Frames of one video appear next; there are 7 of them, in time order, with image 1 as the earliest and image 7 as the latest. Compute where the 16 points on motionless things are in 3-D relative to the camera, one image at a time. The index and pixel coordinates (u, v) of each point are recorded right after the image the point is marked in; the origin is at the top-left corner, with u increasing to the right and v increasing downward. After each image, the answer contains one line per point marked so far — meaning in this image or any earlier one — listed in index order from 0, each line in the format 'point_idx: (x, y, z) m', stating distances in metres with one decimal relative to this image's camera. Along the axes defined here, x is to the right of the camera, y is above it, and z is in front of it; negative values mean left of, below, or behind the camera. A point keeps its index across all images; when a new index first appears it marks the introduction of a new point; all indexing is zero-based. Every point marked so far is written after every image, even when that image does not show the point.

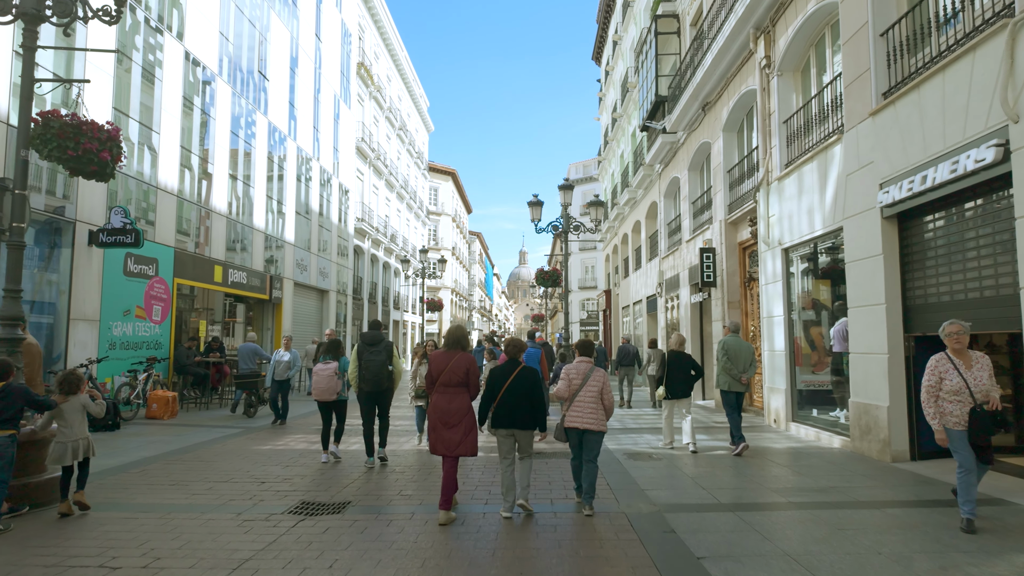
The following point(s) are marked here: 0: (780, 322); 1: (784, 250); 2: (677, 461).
0: (+4.9, -0.6, +11.0) m
1: (+4.9, +0.7, +10.9) m
2: (+2.2, -2.3, +8.1) m
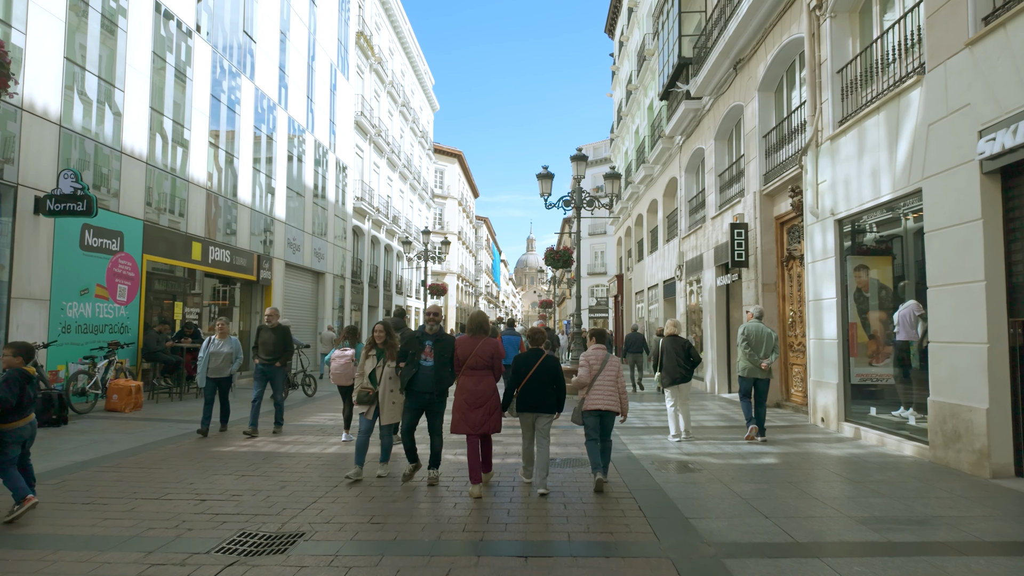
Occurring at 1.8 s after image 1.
0: (+5.0, -0.3, +9.5) m
1: (+5.1, +1.1, +9.3) m
2: (+2.3, -2.0, +6.7) m
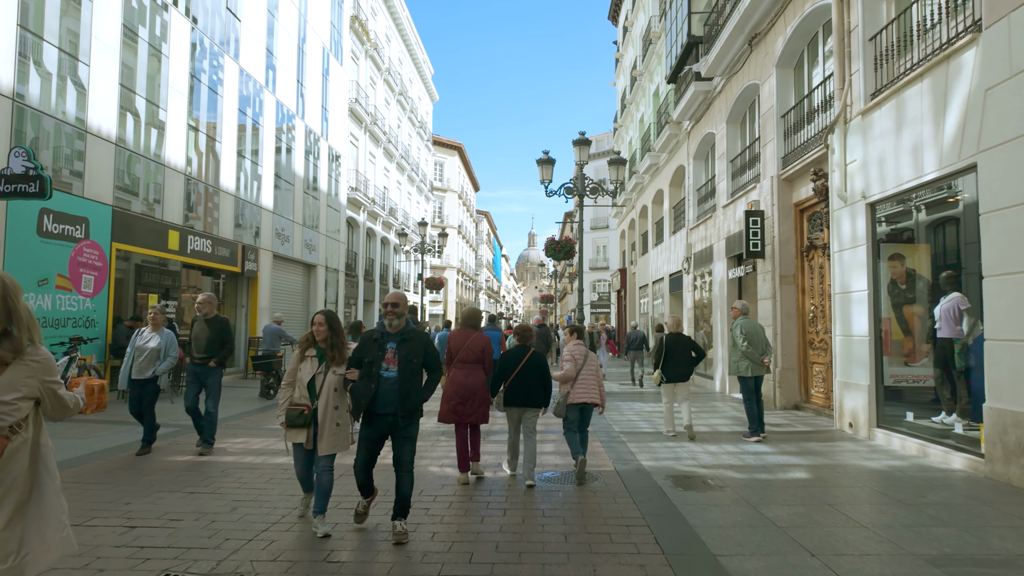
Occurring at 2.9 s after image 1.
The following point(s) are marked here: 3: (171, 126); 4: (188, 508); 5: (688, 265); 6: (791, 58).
0: (+5.0, -0.2, +8.5) m
1: (+5.0, +1.2, +8.4) m
2: (+2.2, -1.9, +5.8) m
3: (-7.8, +3.7, +13.7) m
4: (-2.7, -1.9, +5.1) m
5: (+5.1, +0.7, +17.5) m
6: (+5.3, +4.4, +11.5) m
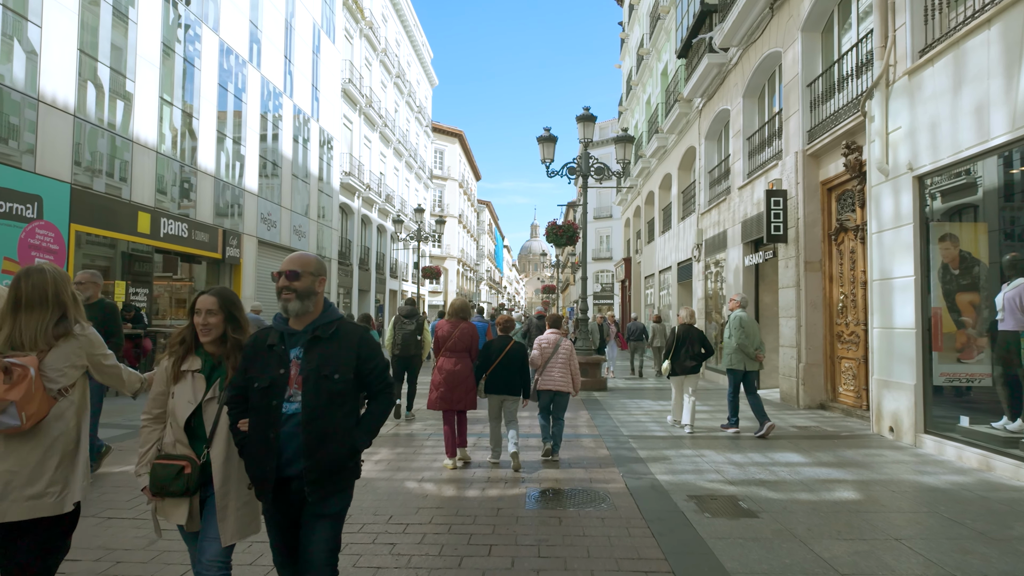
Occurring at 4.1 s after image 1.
0: (+4.9, 0.0, +7.5) m
1: (+4.9, +1.4, +7.3) m
2: (+2.1, -1.8, +4.7) m
3: (-7.8, +4.0, +12.6) m
4: (-2.8, -1.7, +4.1) m
5: (+5.1, +1.0, +16.4) m
6: (+5.3, +4.6, +10.3) m
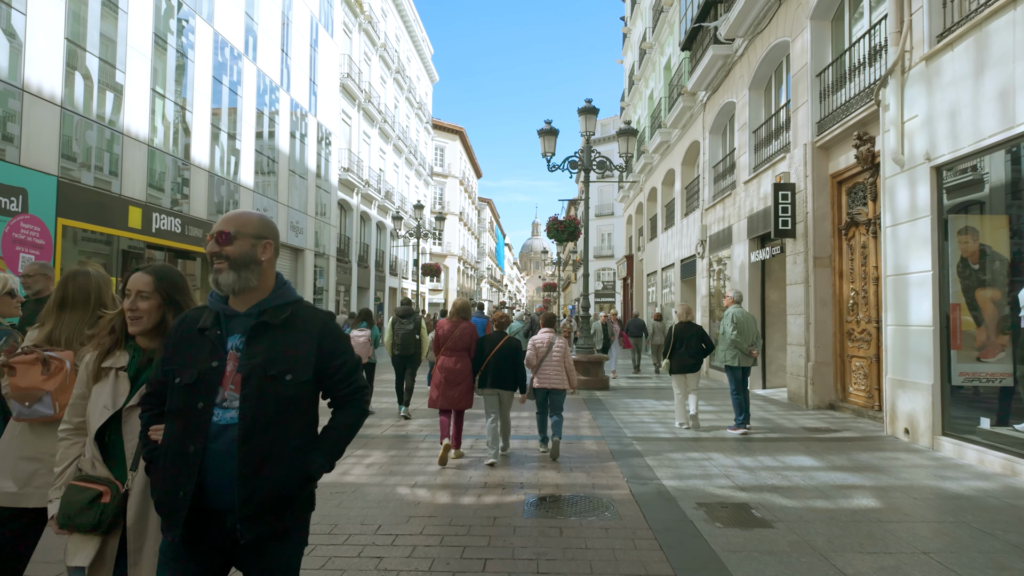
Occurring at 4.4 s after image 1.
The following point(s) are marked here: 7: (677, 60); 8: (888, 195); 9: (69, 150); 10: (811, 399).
0: (+4.9, +0.1, +7.2) m
1: (+4.9, +1.4, +7.0) m
2: (+2.1, -1.7, +4.4) m
3: (-7.8, +4.0, +12.3) m
4: (-2.8, -1.7, +3.8) m
5: (+5.1, +1.1, +16.1) m
6: (+5.3, +4.7, +10.0) m
7: (+5.2, +7.2, +18.9) m
8: (+4.9, +1.2, +7.8) m
9: (-7.9, +2.5, +10.7) m
10: (+4.9, -1.8, +9.9) m
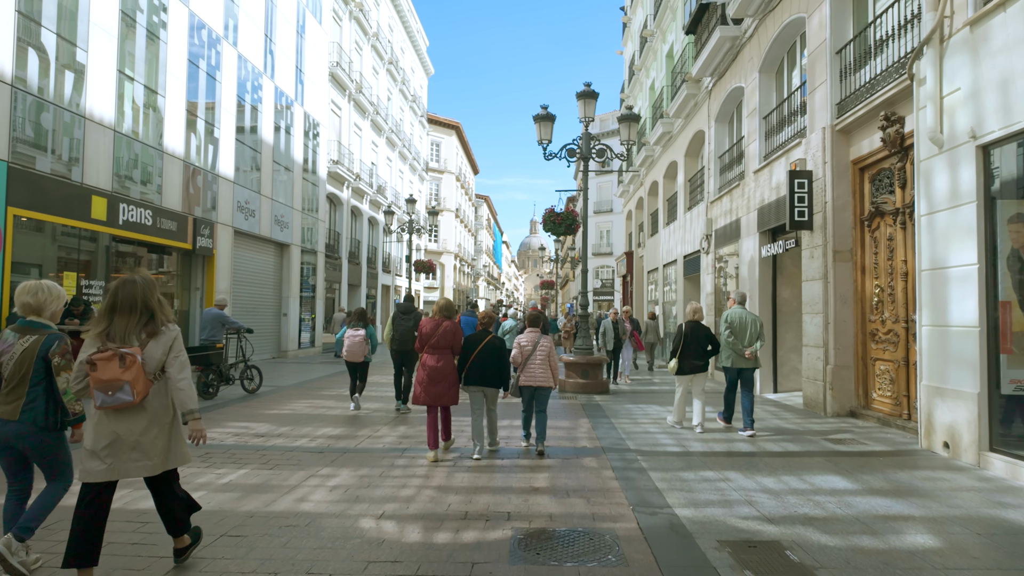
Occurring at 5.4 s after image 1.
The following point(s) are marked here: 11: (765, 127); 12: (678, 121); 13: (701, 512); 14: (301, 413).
0: (+4.8, +0.1, +6.3) m
1: (+4.8, +1.5, +6.2) m
2: (+2.0, -1.7, +3.6) m
3: (-7.9, +4.1, +11.4) m
4: (-2.9, -1.6, +2.9) m
5: (+5.0, +1.1, +15.3) m
6: (+5.2, +4.7, +9.2) m
7: (+5.1, +7.3, +18.1) m
8: (+4.8, +1.3, +7.0) m
9: (-8.0, +2.5, +9.8) m
10: (+4.8, -1.8, +9.1) m
11: (+5.1, +3.2, +12.1) m
12: (+5.2, +5.2, +18.6) m
13: (+1.5, -1.7, +4.7) m
14: (-3.3, -1.9, +9.3) m
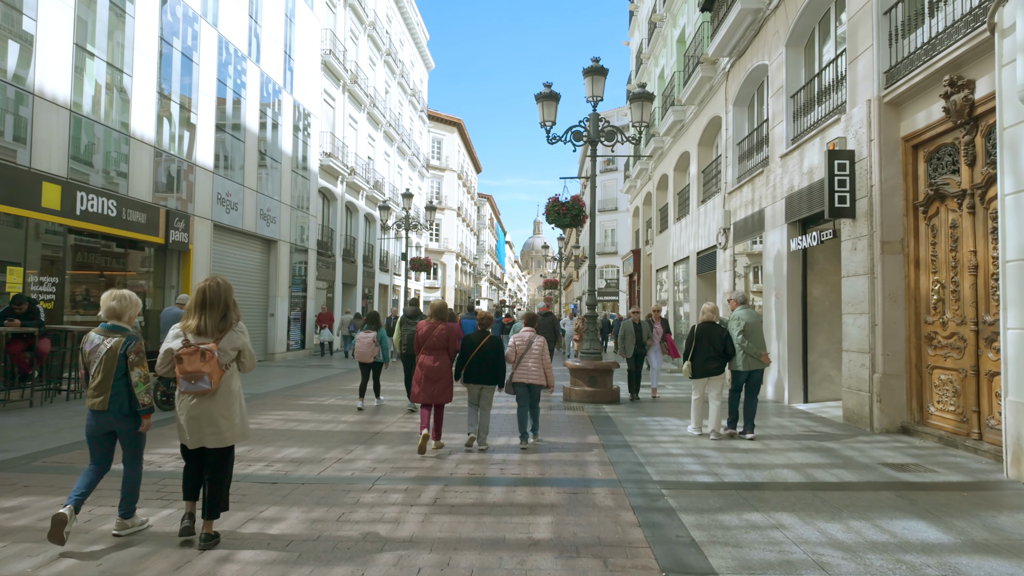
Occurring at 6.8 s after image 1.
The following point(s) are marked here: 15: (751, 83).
0: (+4.7, +0.1, +5.1) m
1: (+4.8, +1.5, +4.9) m
2: (+1.9, -1.6, +2.4) m
3: (-8.0, +4.2, +10.3) m
4: (-3.0, -1.6, +1.7) m
5: (+5.0, +1.2, +14.0) m
6: (+5.1, +4.8, +7.9) m
7: (+5.1, +7.3, +16.8) m
8: (+4.7, +1.3, +5.7) m
9: (-8.0, +2.6, +8.7) m
10: (+4.8, -1.7, +7.9) m
11: (+5.1, +3.3, +10.9) m
12: (+5.2, +5.2, +17.4) m
13: (+1.4, -1.7, +3.5) m
14: (-3.3, -1.9, +8.1) m
15: (+5.2, +4.5, +13.2) m
